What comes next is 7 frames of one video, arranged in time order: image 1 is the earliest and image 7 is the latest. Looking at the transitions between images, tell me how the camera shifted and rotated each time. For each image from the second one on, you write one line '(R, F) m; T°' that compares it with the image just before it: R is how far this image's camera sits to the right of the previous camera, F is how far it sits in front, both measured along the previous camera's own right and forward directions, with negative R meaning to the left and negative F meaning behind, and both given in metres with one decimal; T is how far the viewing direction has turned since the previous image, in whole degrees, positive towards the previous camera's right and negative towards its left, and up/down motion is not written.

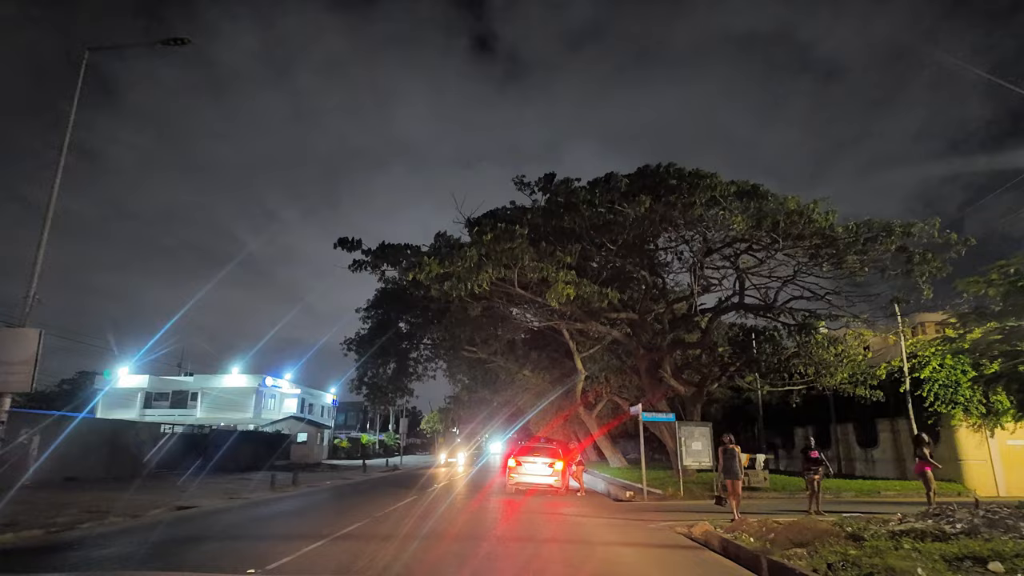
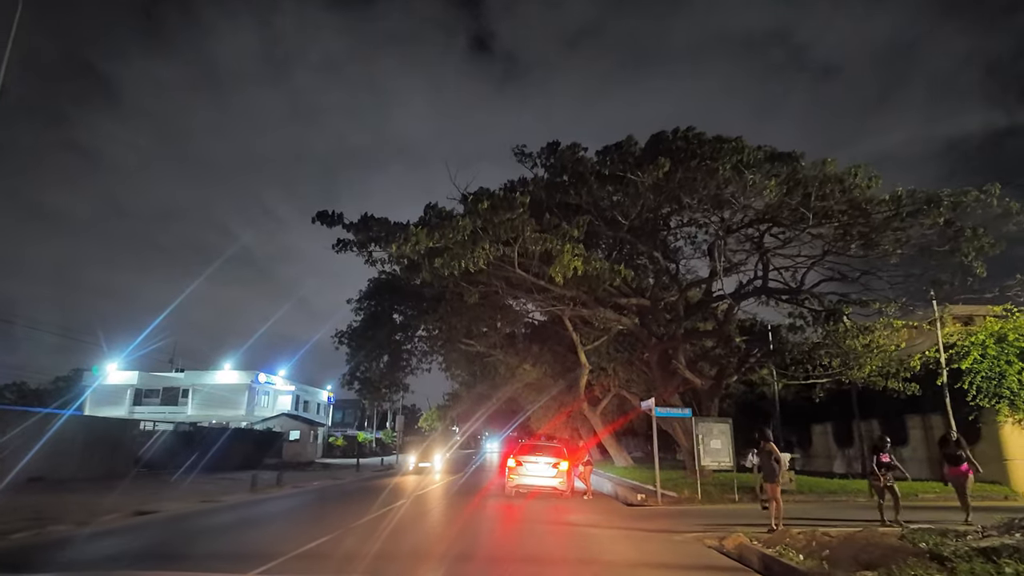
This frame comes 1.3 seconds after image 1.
(0.0, +1.9) m; 0°
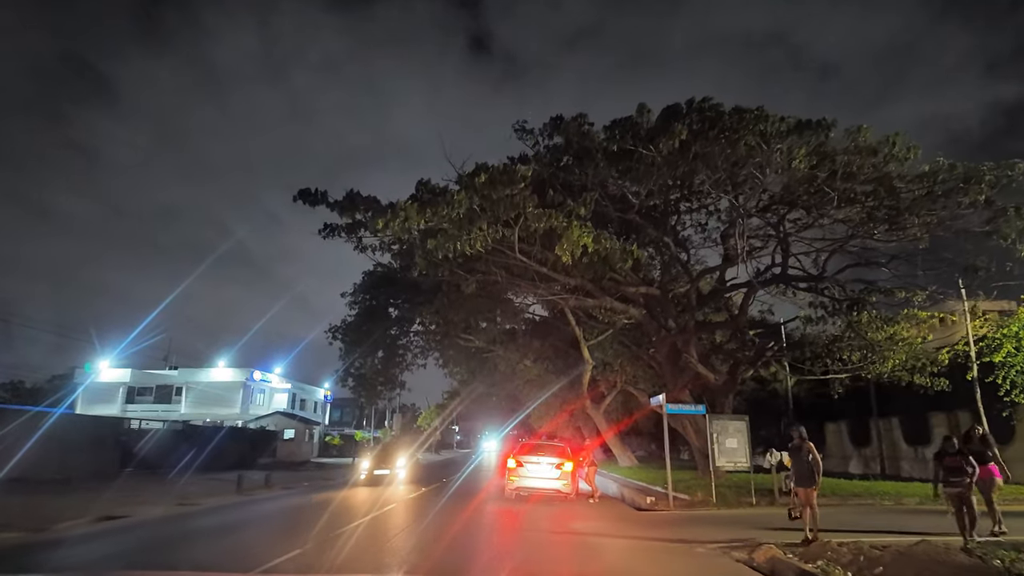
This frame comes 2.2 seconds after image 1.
(0.0, +1.3) m; 0°
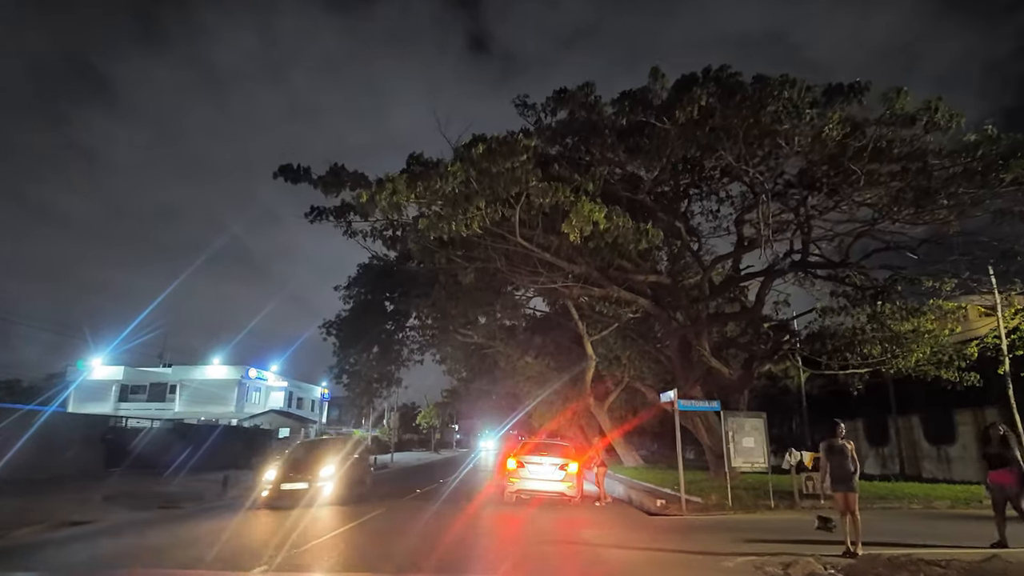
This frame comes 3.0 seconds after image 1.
(0.0, +1.2) m; 0°
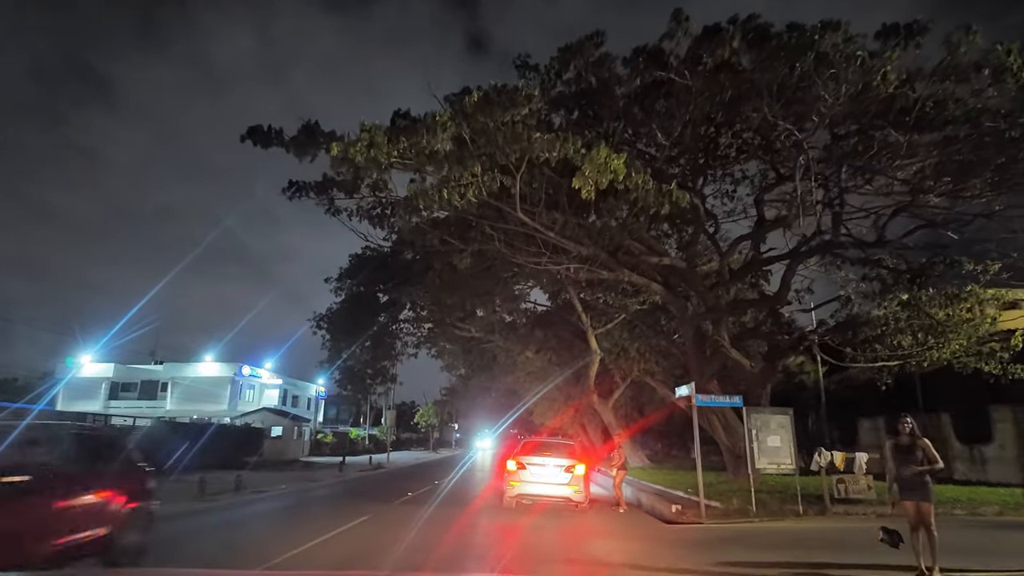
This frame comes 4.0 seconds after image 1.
(0.0, +1.6) m; 0°
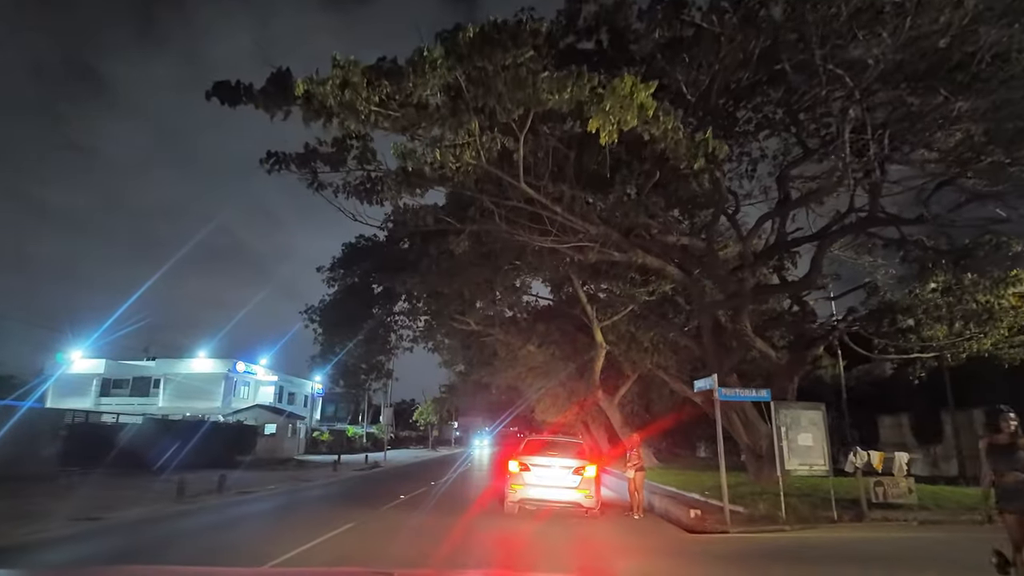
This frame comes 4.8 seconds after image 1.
(0.0, +1.4) m; 0°
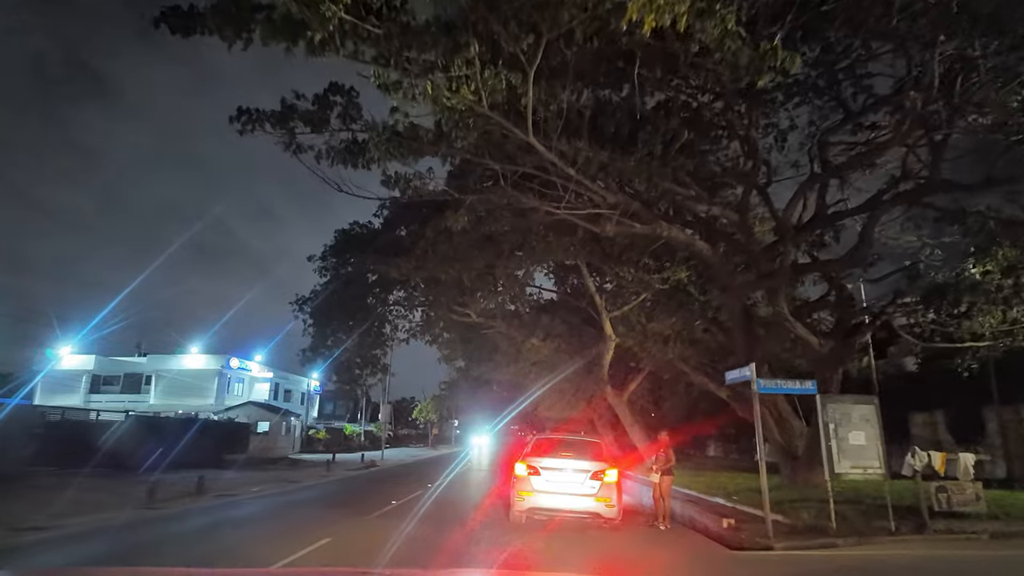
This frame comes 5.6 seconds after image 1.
(-0.1, +1.7) m; 0°
